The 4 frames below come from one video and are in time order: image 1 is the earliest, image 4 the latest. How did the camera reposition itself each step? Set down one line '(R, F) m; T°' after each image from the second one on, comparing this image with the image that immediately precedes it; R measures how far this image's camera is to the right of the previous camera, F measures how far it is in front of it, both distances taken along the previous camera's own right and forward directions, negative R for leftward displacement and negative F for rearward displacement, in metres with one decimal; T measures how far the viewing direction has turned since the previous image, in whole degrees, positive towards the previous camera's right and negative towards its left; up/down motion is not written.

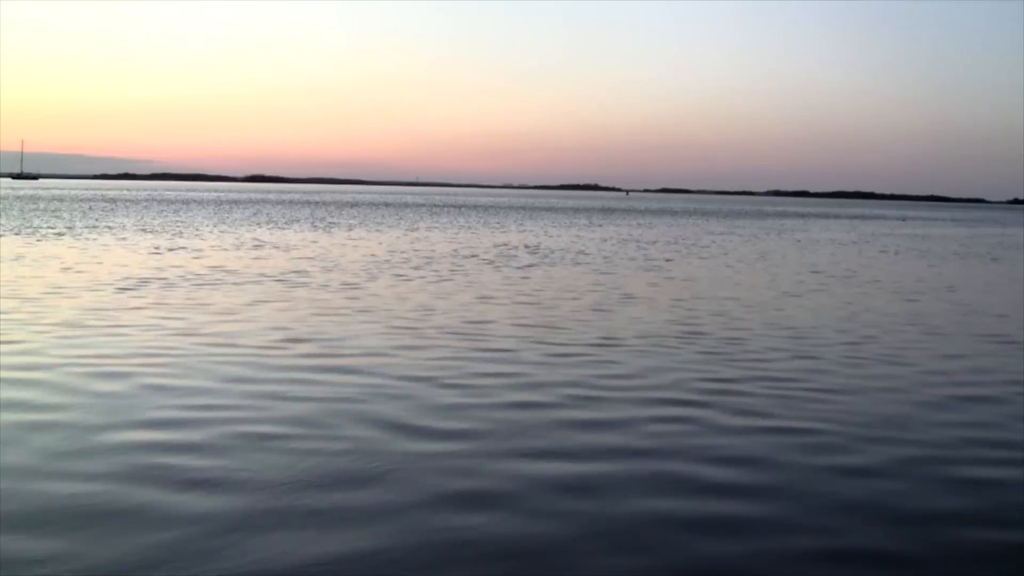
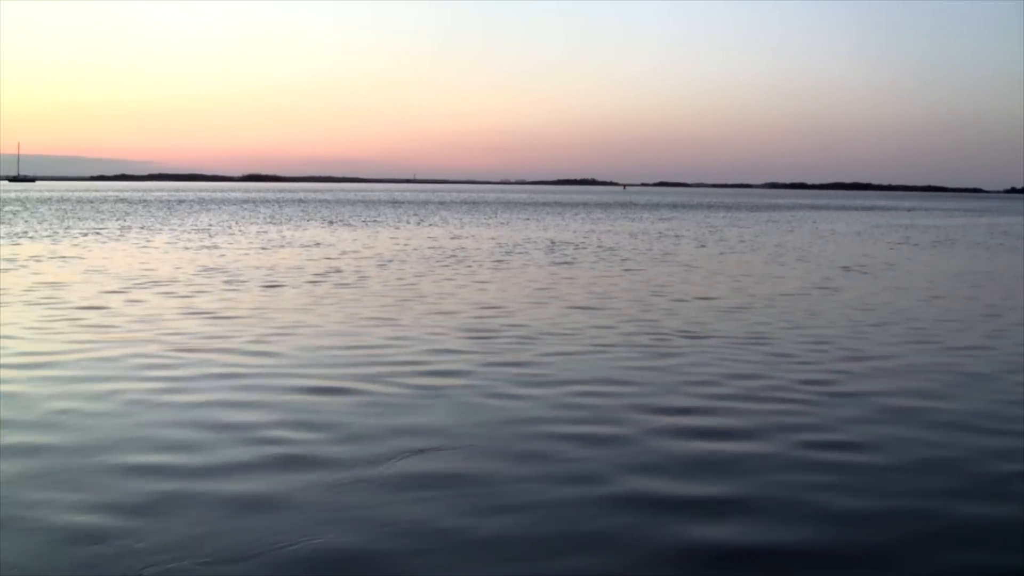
(-0.9, +0.7) m; 0°
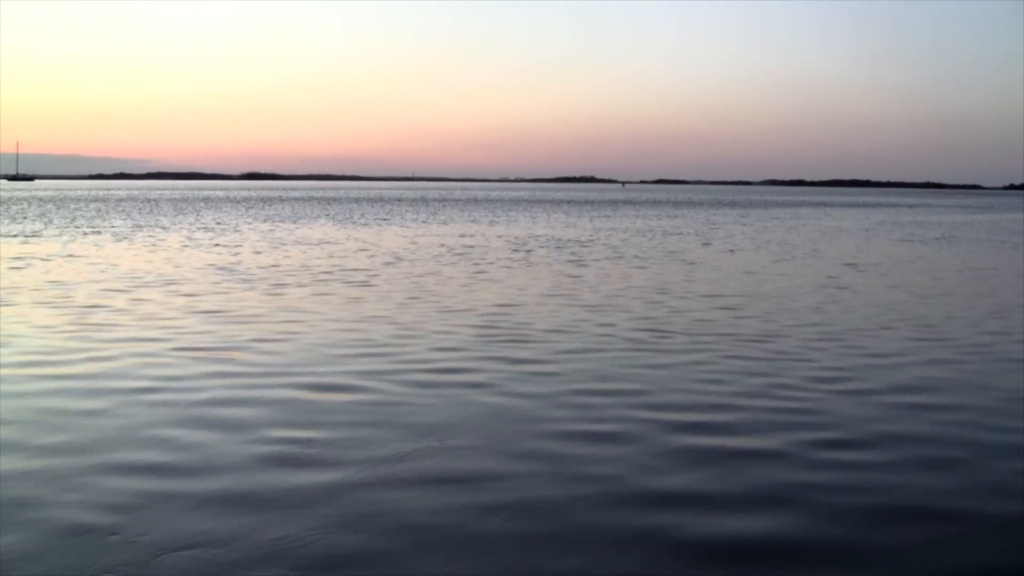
(-1.7, -1.2) m; 0°
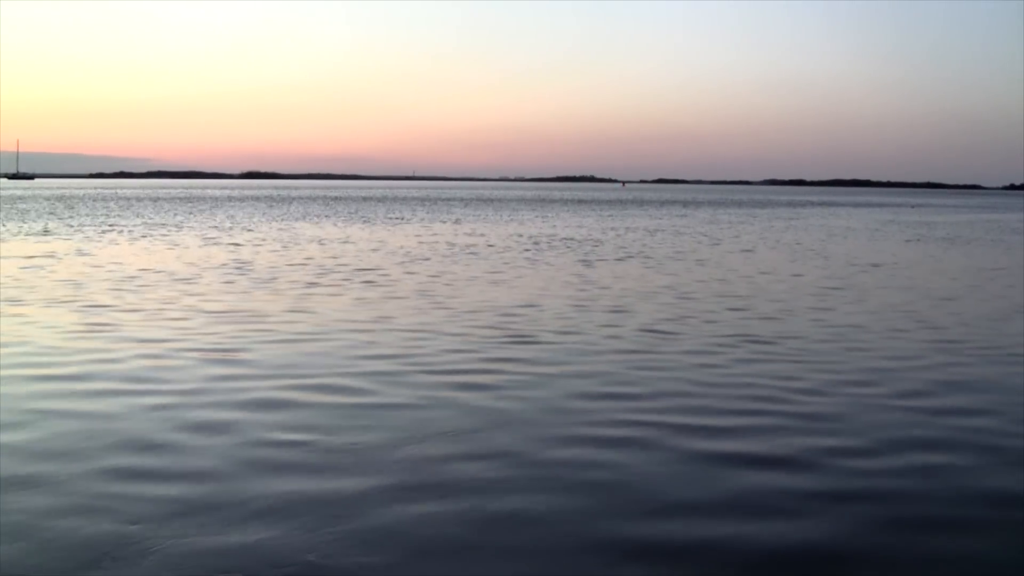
(-2.5, +3.2) m; 0°
